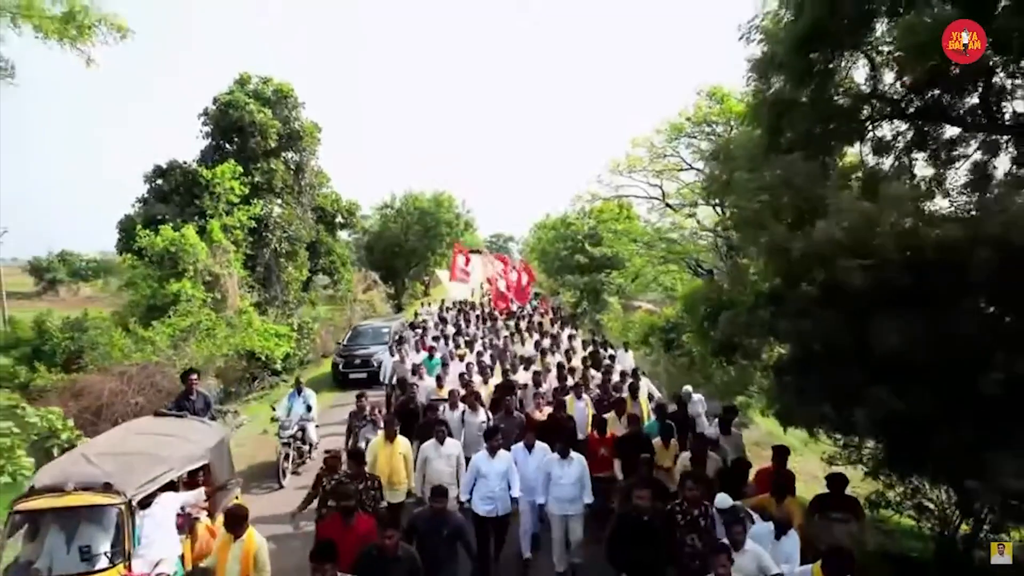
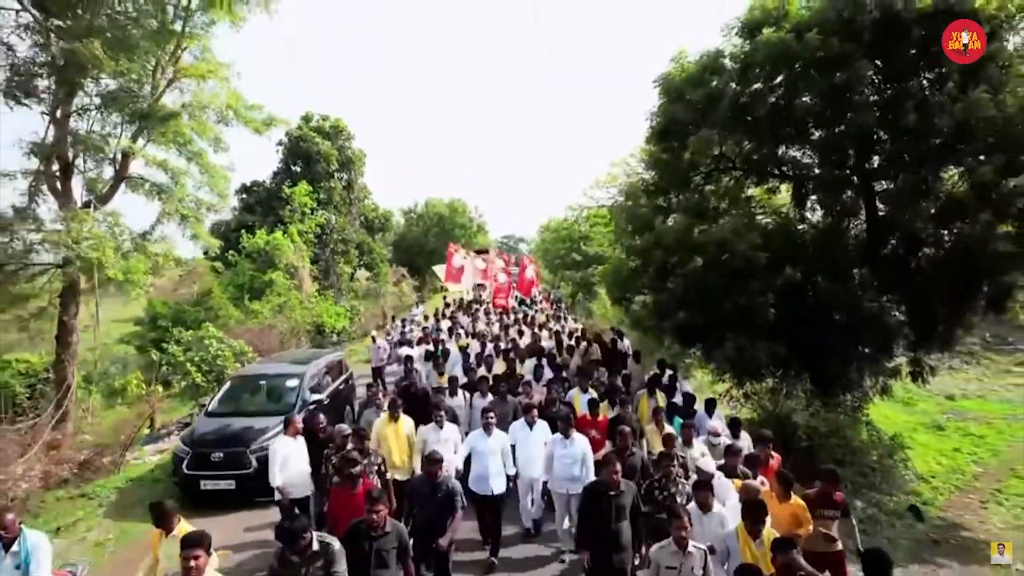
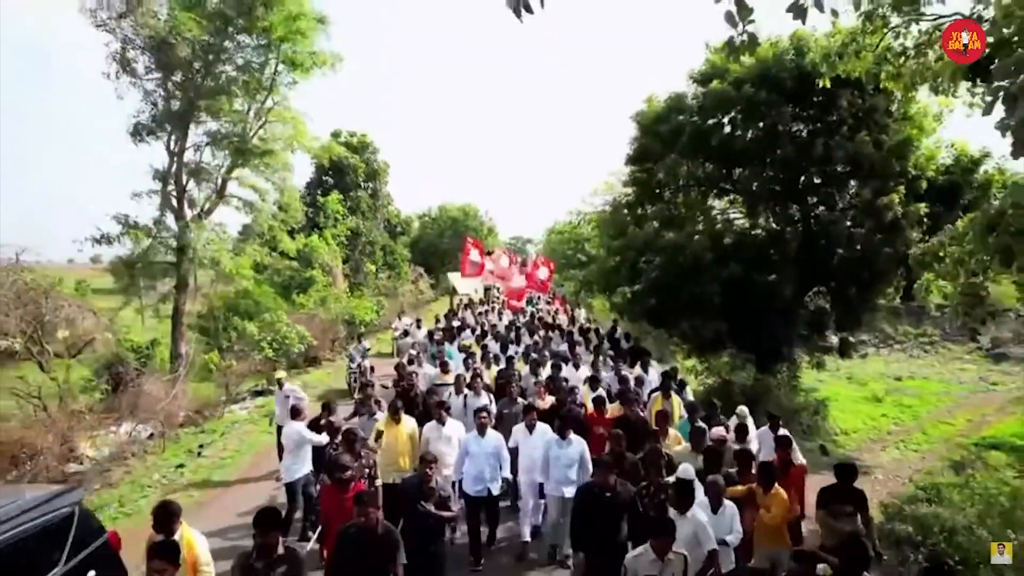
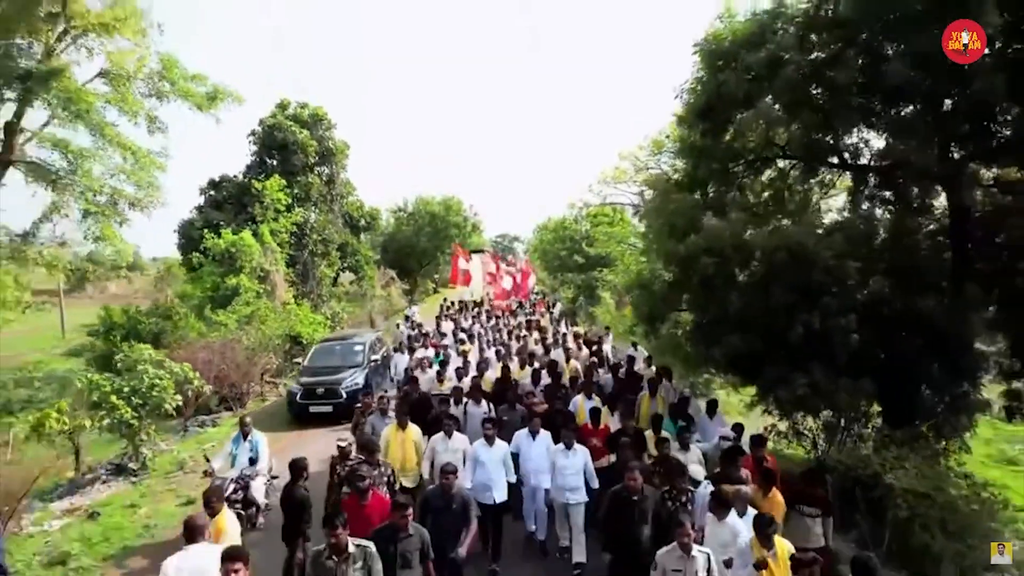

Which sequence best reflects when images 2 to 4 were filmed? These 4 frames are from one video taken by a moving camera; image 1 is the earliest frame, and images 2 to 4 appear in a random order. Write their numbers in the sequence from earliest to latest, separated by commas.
4, 2, 3
